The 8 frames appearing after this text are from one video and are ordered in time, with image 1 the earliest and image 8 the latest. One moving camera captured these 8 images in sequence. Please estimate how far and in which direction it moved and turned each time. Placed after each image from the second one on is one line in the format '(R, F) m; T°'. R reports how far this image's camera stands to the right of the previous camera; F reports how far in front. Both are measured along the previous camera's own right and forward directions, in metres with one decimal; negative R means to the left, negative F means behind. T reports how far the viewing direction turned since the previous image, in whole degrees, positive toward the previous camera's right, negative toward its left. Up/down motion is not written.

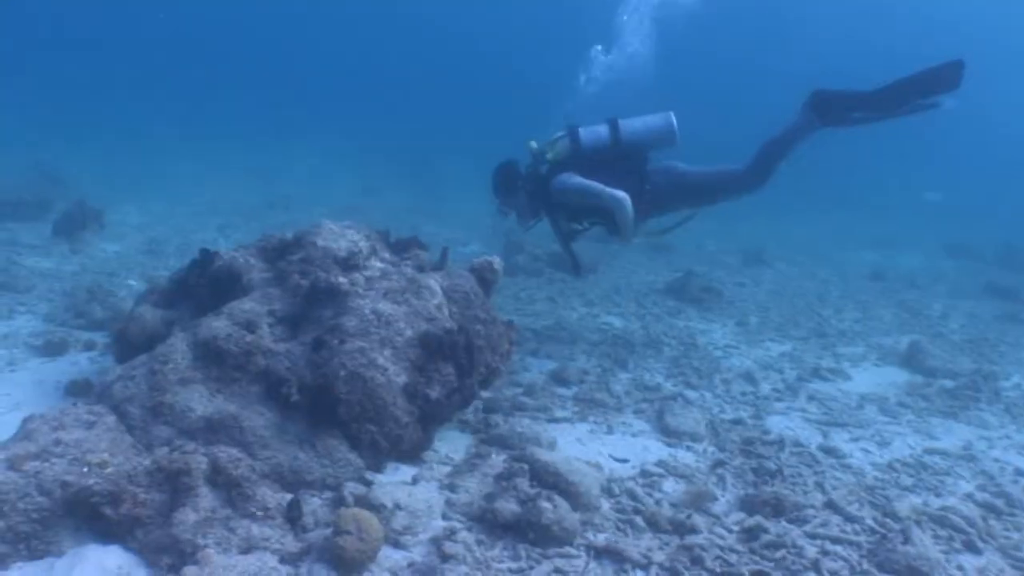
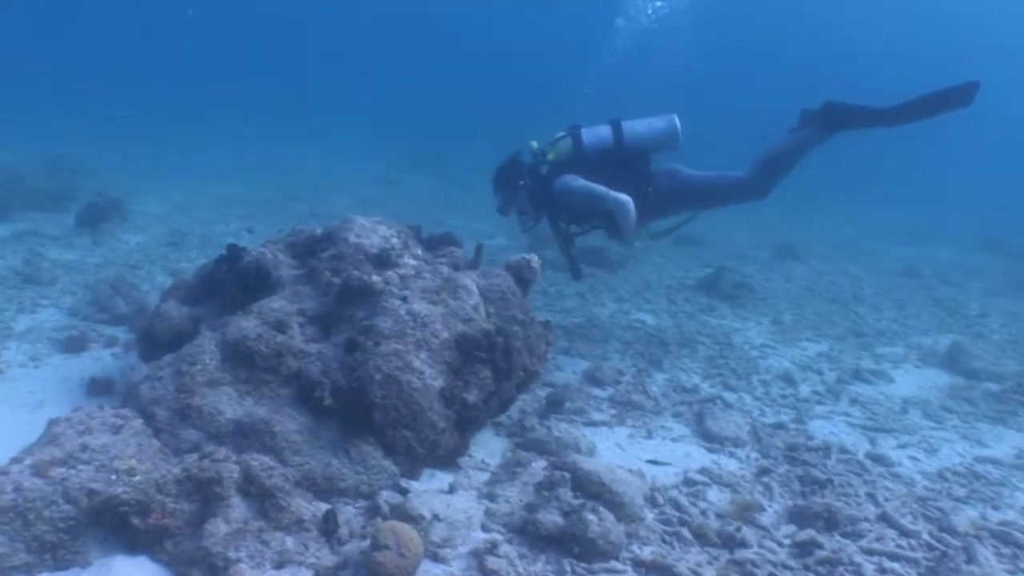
(-0.1, +0.2) m; -1°
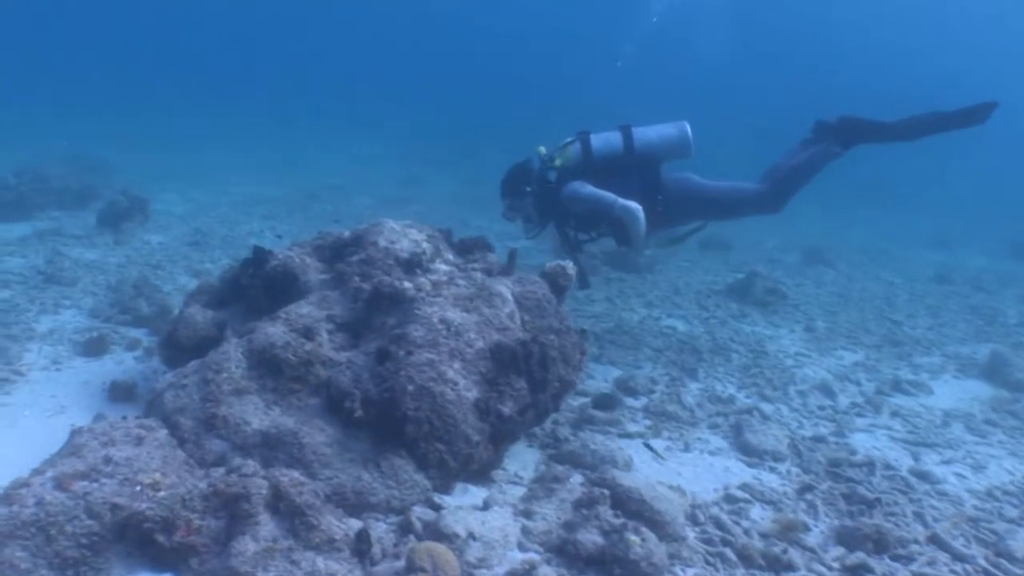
(-0.1, +0.2) m; -1°
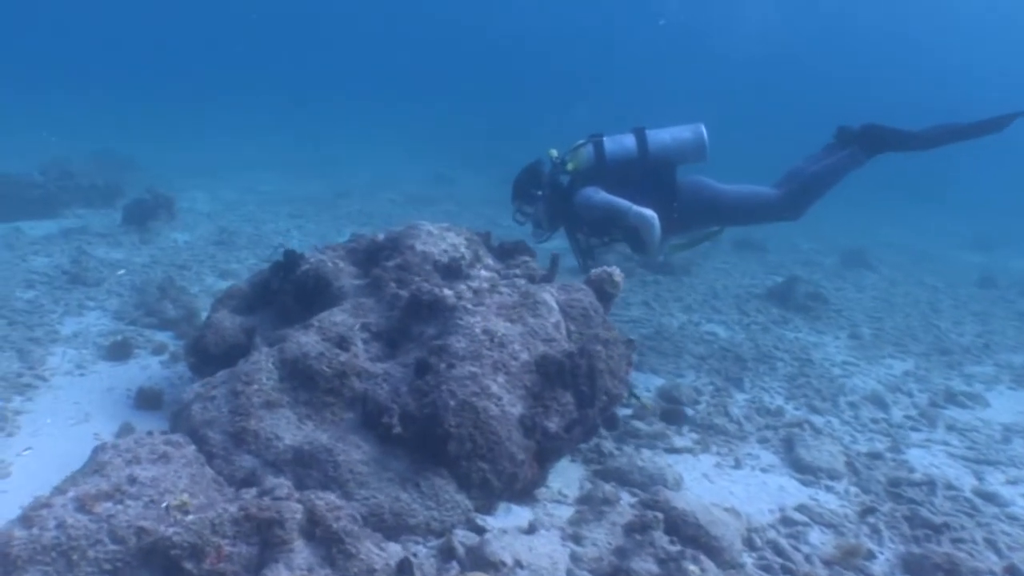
(-0.1, +0.3) m; -1°
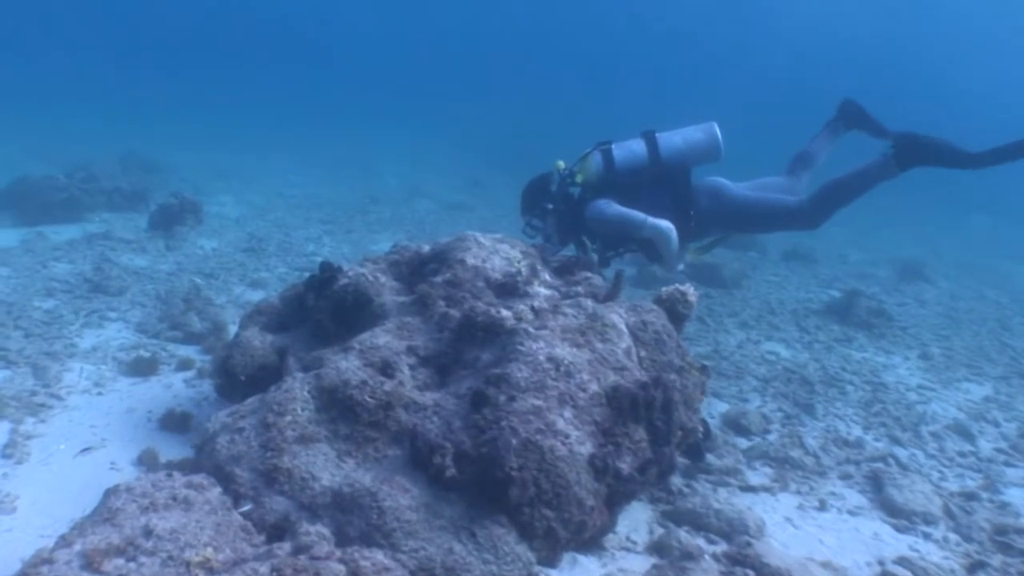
(-0.2, +0.6) m; -1°
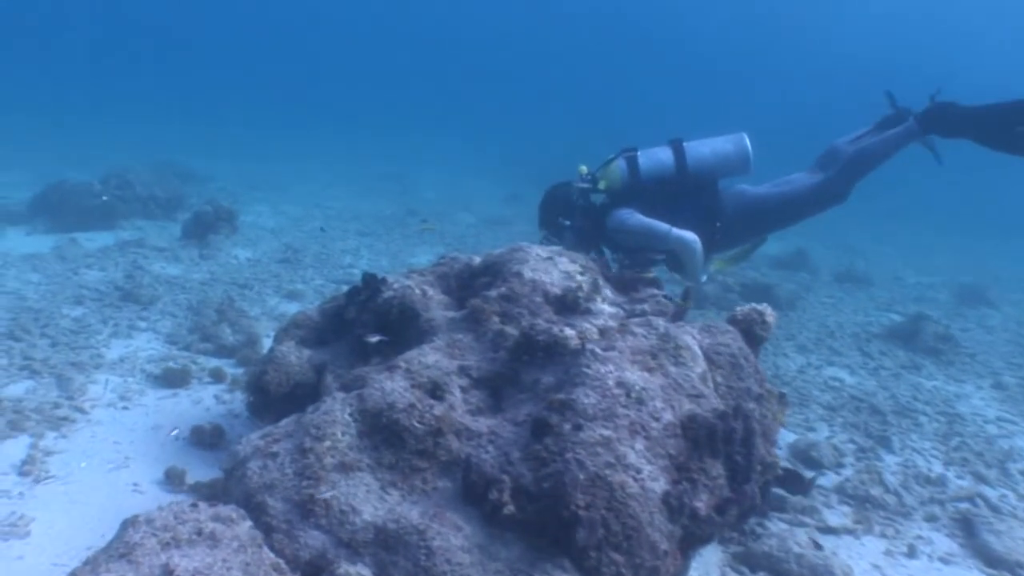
(-0.1, +0.5) m; -1°
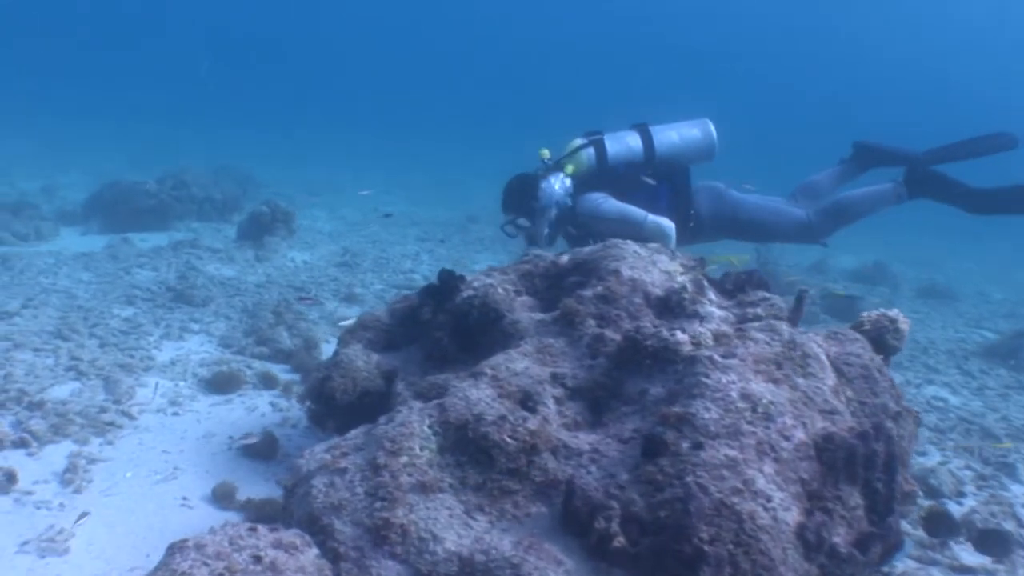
(-0.2, +0.5) m; -2°
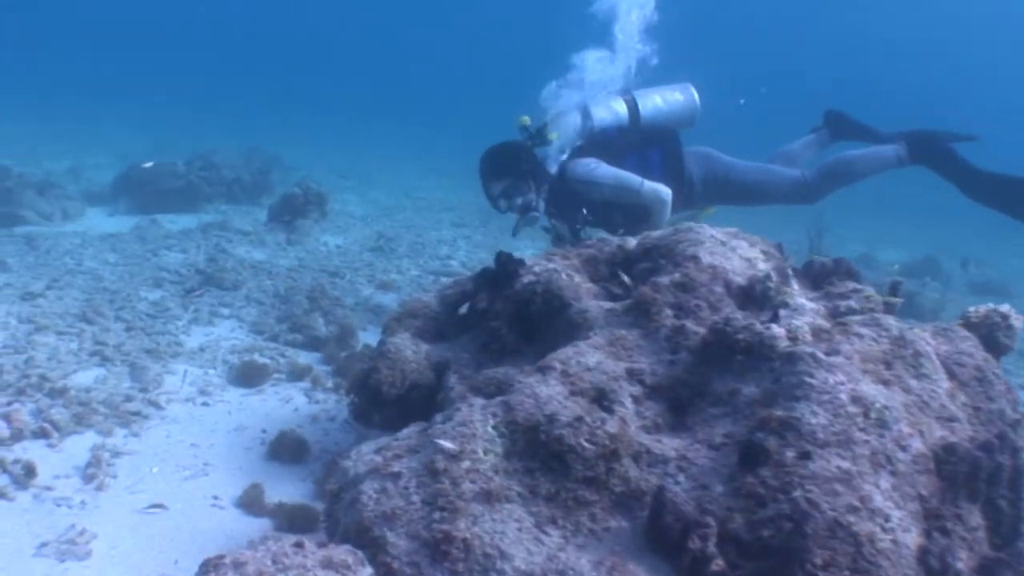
(-0.1, +0.4) m; -1°
